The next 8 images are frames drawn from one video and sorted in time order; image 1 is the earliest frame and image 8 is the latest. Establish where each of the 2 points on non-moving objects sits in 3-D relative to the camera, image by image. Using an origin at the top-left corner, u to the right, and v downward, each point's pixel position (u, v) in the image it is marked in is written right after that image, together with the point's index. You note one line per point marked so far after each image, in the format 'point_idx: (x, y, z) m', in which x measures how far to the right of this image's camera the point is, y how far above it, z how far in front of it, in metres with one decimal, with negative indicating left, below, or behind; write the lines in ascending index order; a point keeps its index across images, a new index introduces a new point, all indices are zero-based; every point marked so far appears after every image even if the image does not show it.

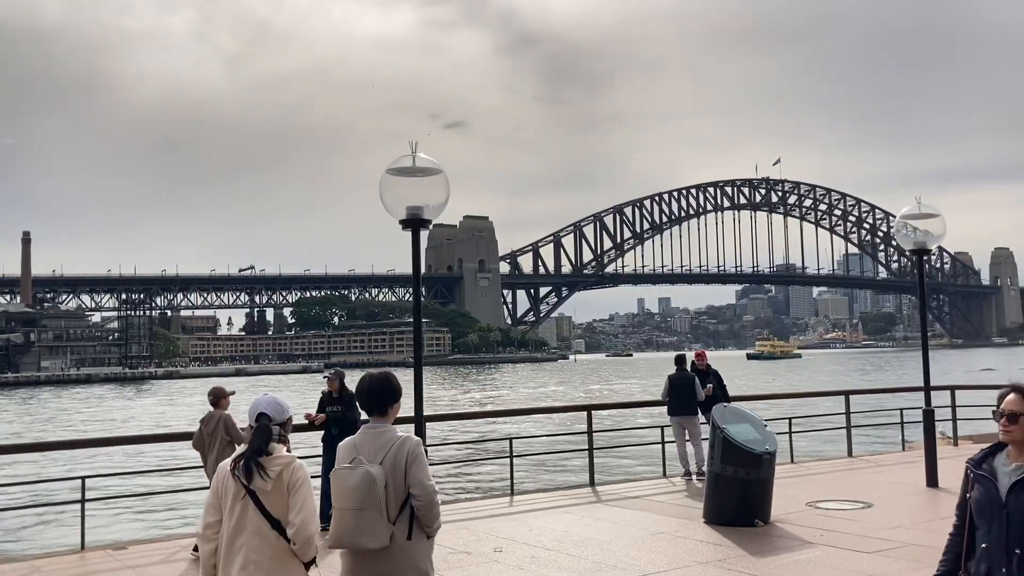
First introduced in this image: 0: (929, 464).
0: (+3.5, -1.5, +8.1) m
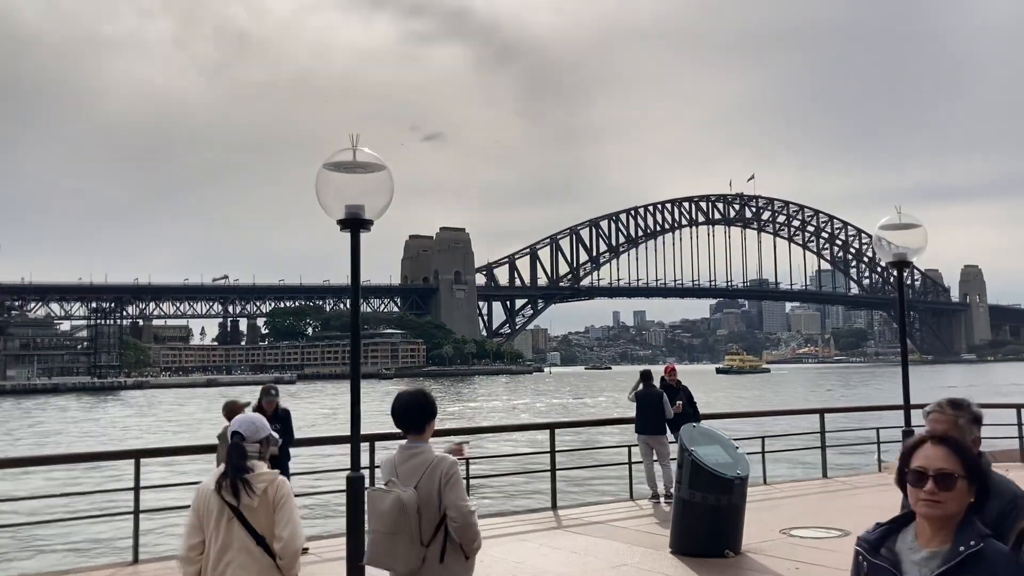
0: (+3.2, -1.6, +7.7) m
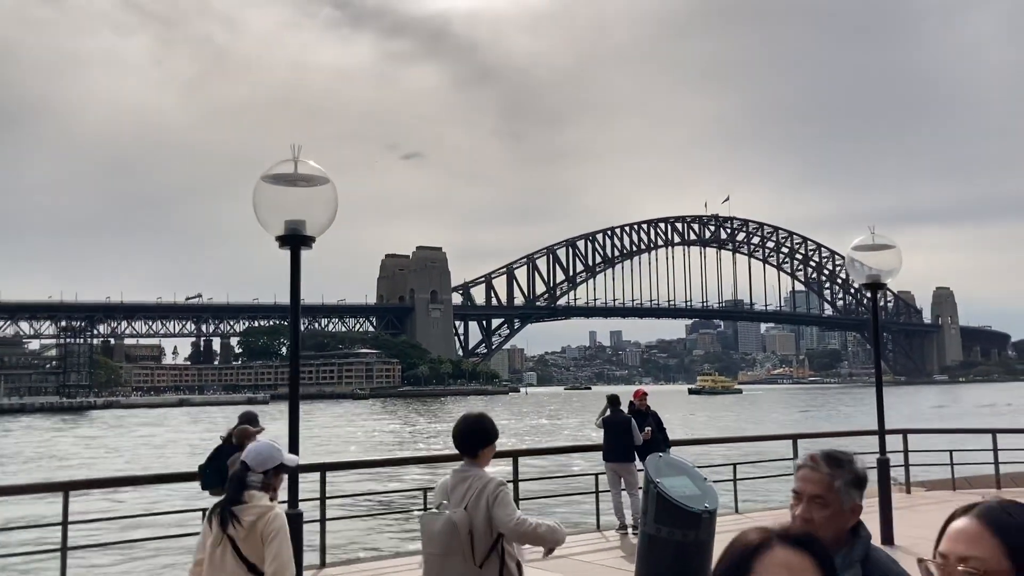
0: (+2.9, -1.8, +7.4) m
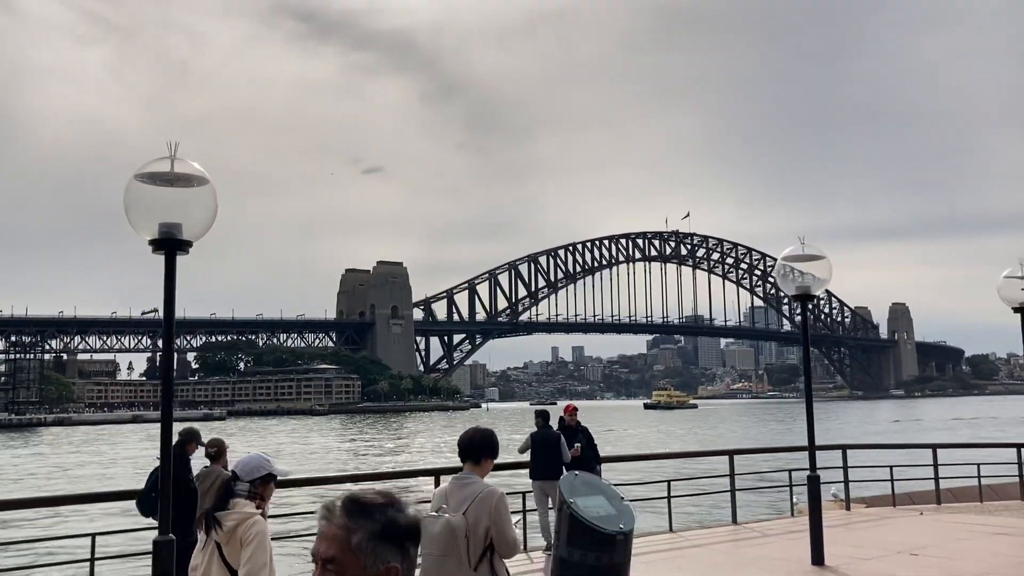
0: (+2.3, -1.9, +7.2) m
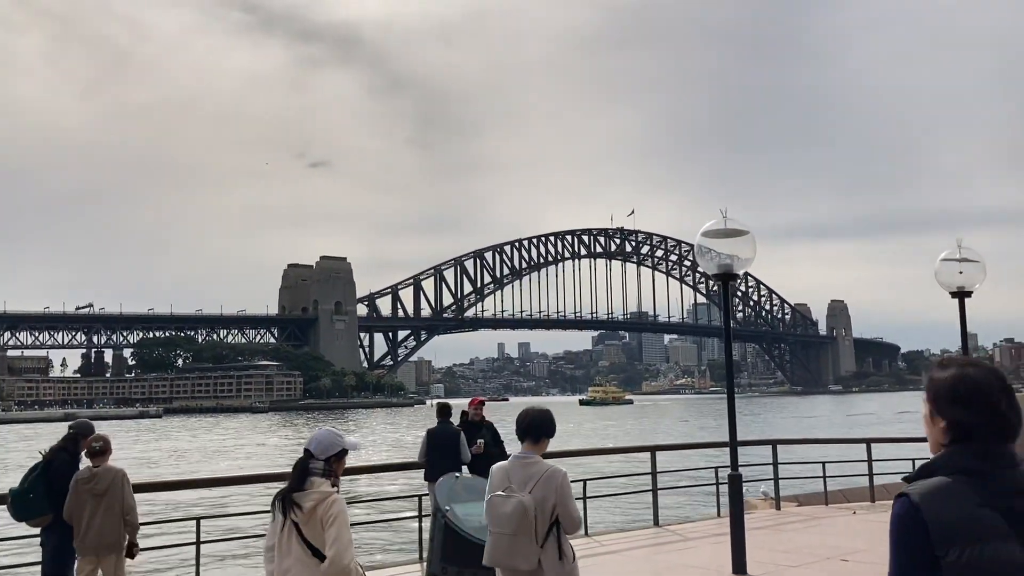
0: (+1.5, -1.8, +6.6) m
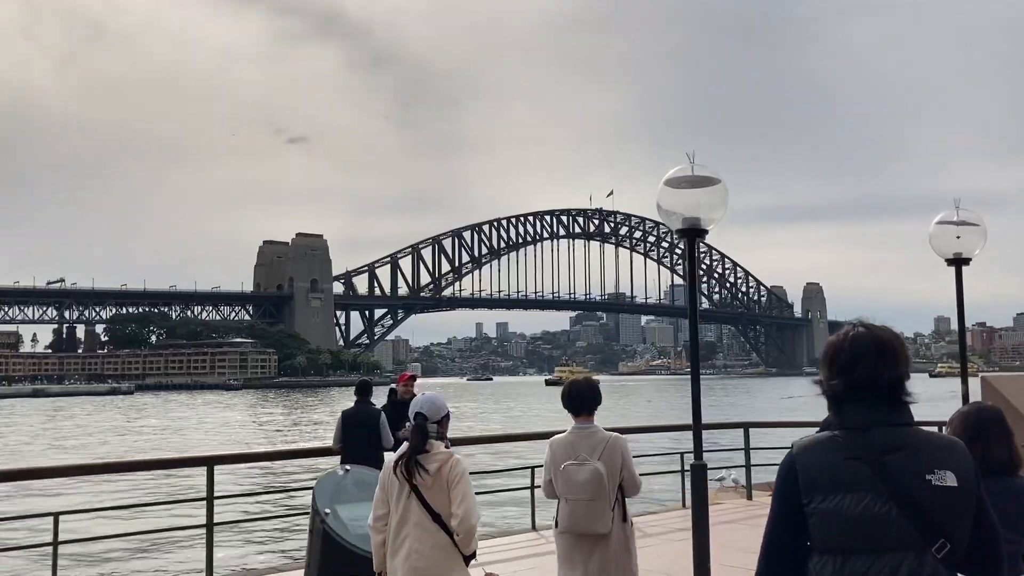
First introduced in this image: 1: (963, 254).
0: (+1.1, -1.5, +5.7) m
1: (+3.5, +0.3, +7.5) m
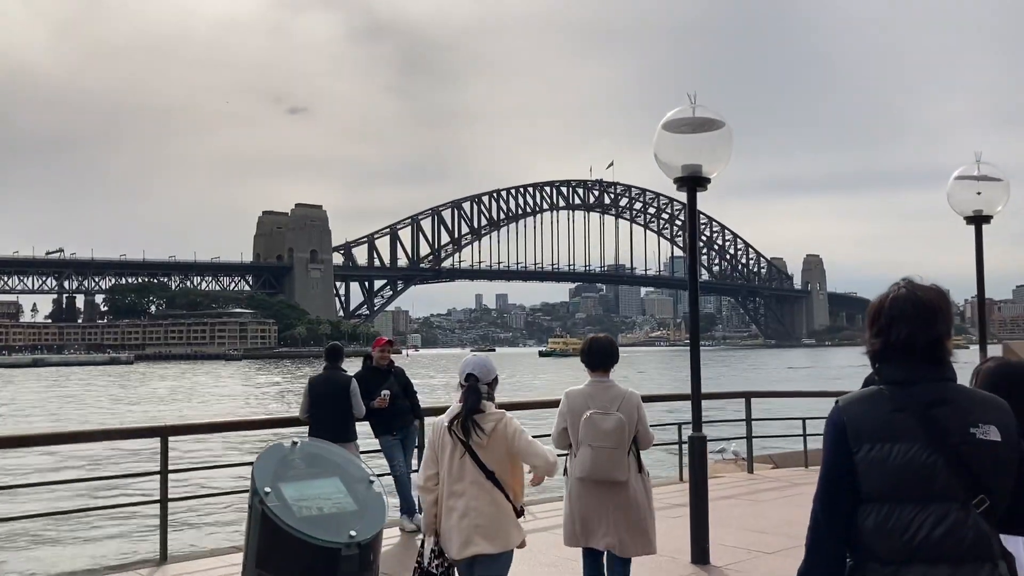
0: (+1.0, -1.3, +5.2) m
1: (+3.5, +0.6, +7.0) m
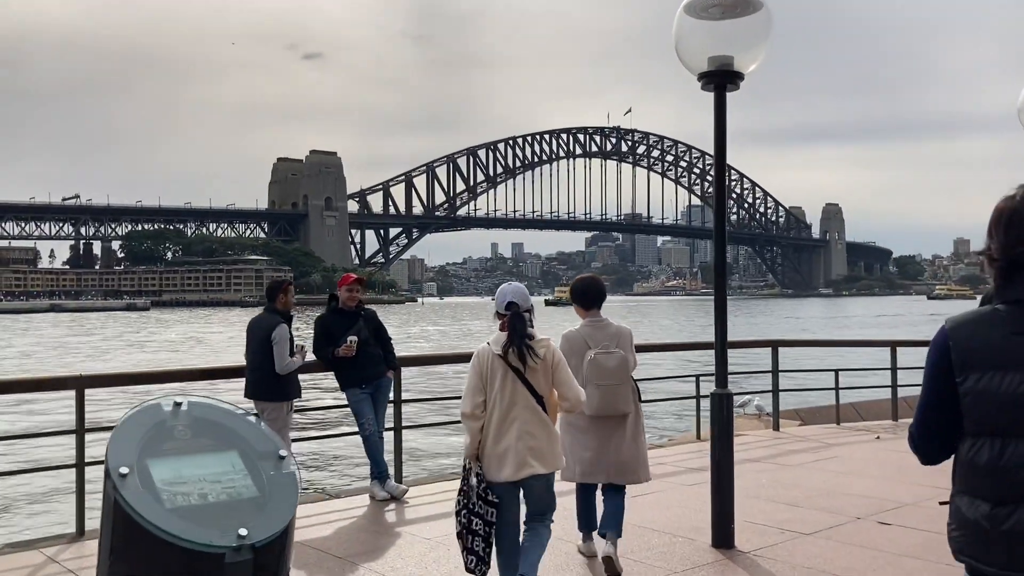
0: (+1.0, -0.9, +4.4) m
1: (+3.4, +1.0, +6.0) m
